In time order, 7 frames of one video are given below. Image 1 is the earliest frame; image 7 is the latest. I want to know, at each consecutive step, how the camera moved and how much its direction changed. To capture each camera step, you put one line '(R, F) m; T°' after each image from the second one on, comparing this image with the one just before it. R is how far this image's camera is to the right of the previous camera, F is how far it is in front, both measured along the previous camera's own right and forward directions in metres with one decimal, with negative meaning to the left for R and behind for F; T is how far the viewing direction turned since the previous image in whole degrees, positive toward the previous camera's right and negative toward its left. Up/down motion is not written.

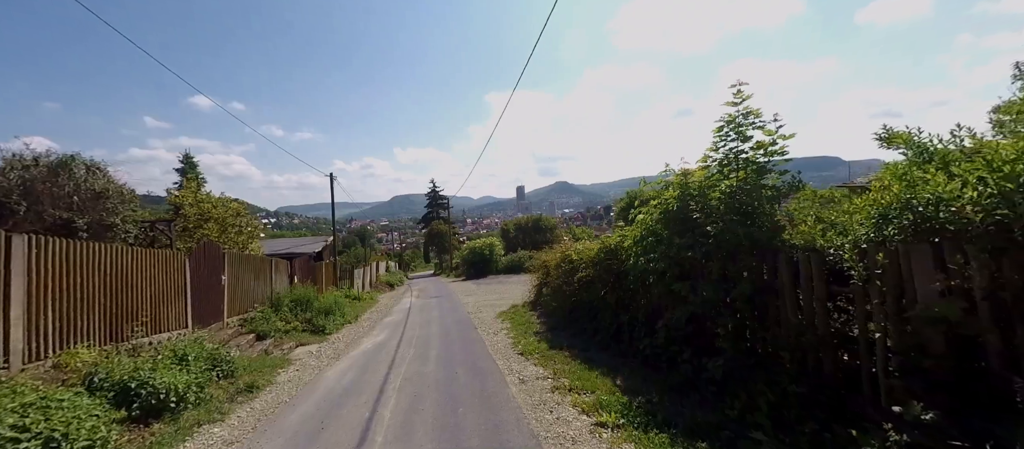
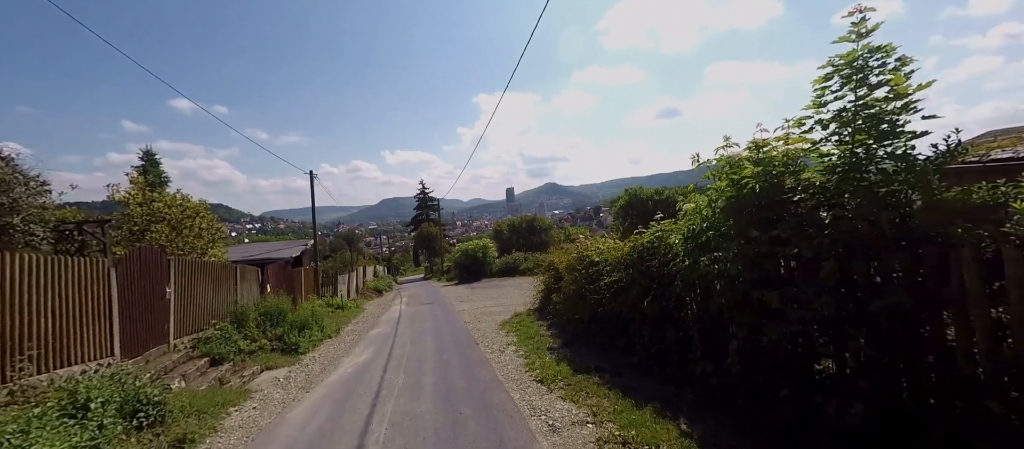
(-0.3, +1.4) m; +1°
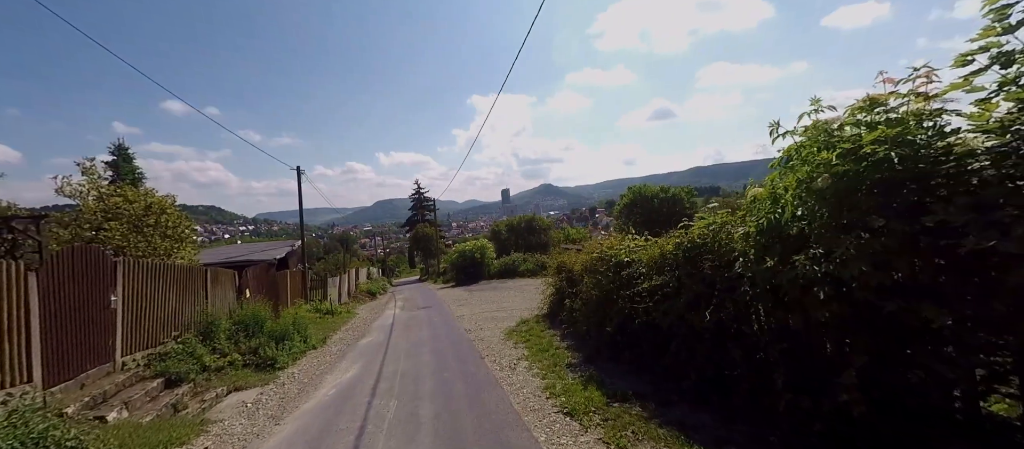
(-0.3, +1.1) m; +1°
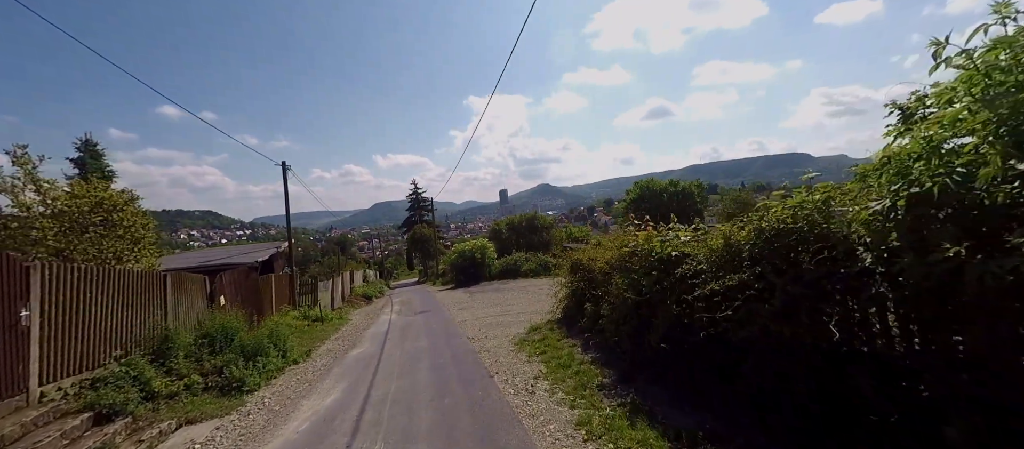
(-0.2, +1.3) m; 0°
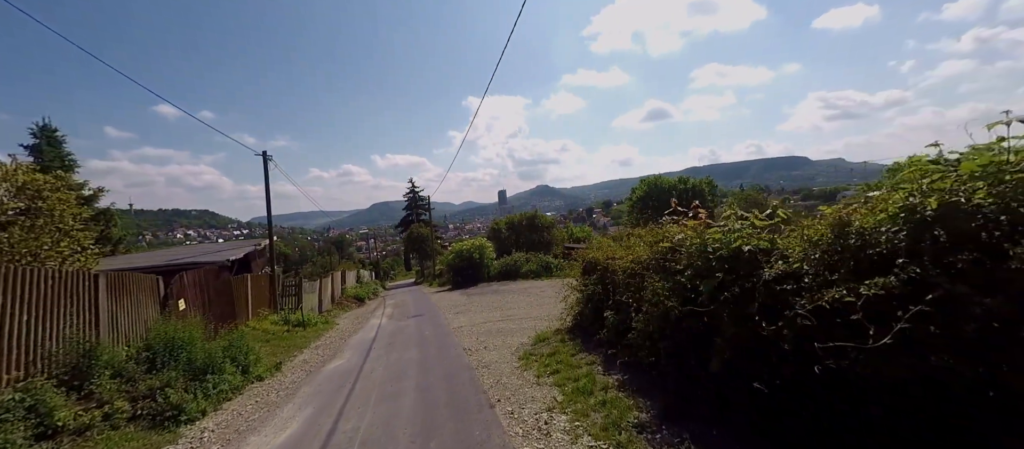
(-0.1, +1.3) m; 0°
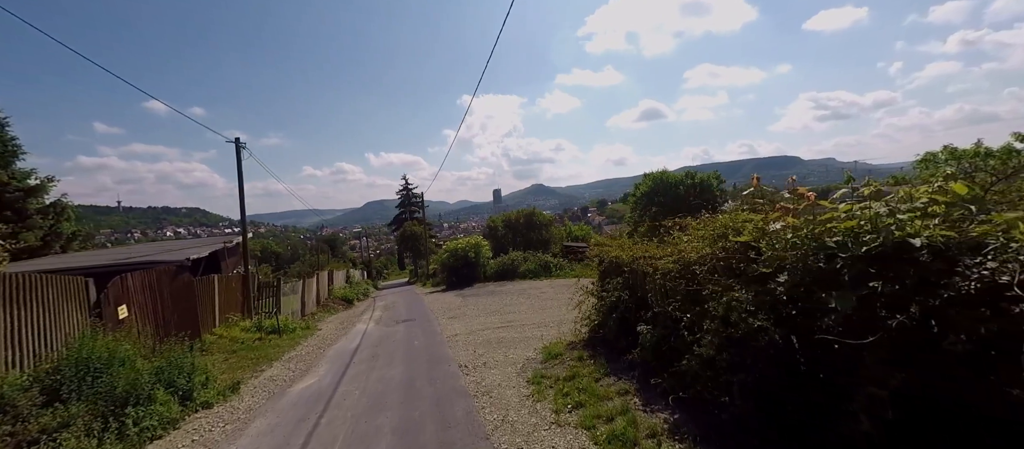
(-0.2, +1.3) m; +1°
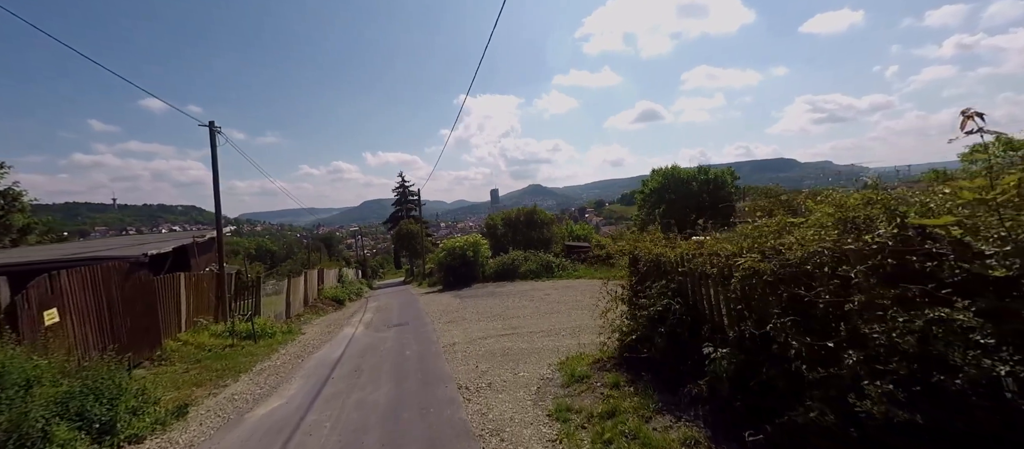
(-0.2, +1.3) m; 0°
